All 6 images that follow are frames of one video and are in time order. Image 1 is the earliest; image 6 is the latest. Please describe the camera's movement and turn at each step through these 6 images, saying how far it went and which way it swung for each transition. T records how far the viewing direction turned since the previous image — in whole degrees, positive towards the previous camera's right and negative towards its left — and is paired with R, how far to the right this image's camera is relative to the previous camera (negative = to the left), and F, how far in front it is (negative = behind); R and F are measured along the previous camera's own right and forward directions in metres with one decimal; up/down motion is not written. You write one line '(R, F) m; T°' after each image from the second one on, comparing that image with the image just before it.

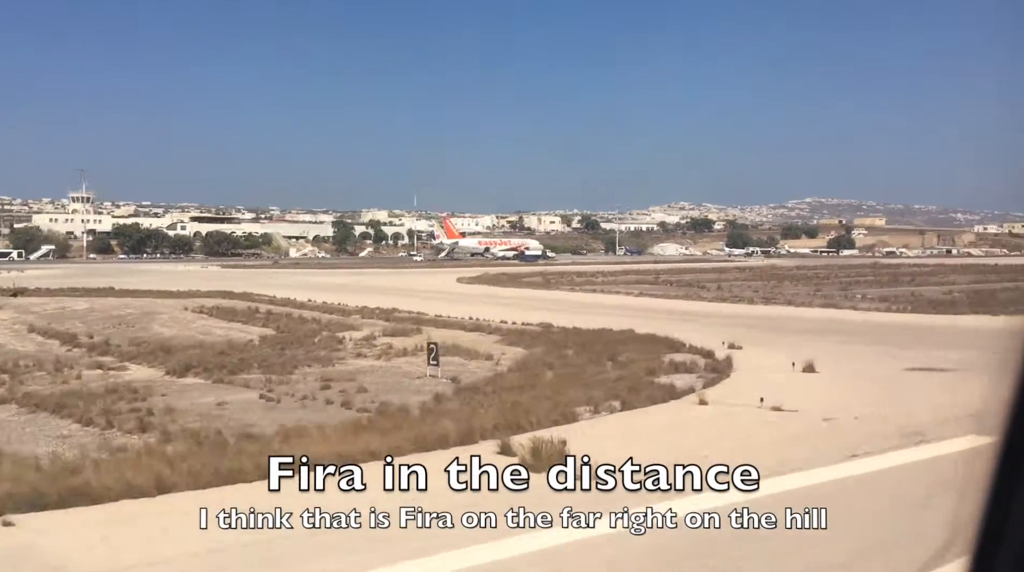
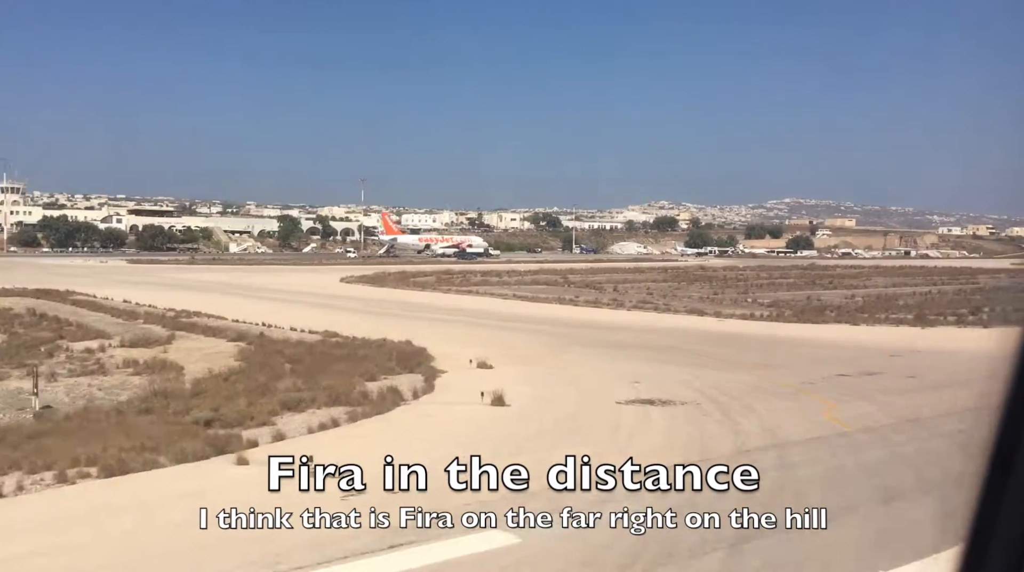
(+3.7, +3.1) m; +2°
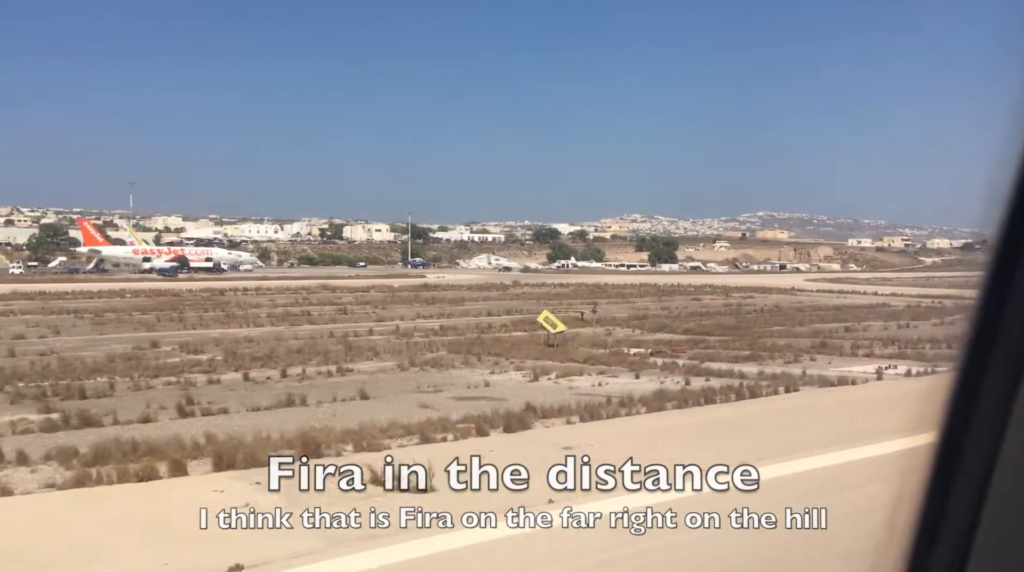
(+24.3, +19.0) m; +7°
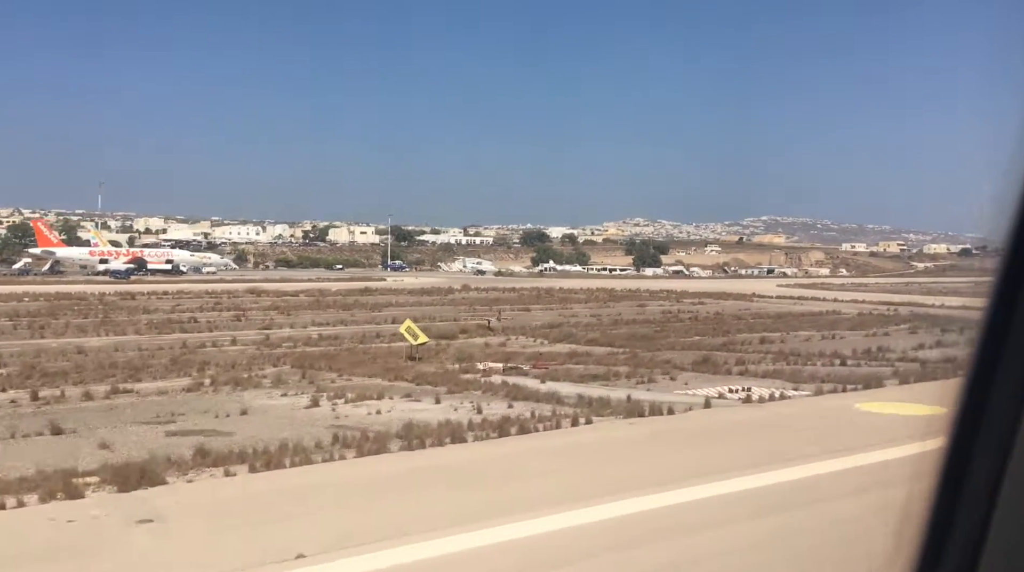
(+4.2, +3.8) m; +1°
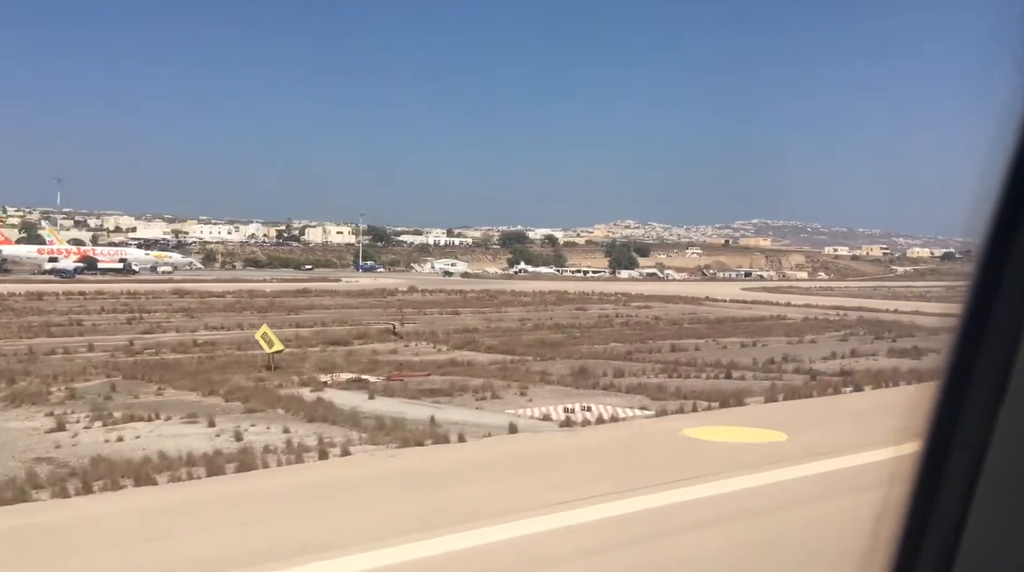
(+3.4, +3.2) m; +1°
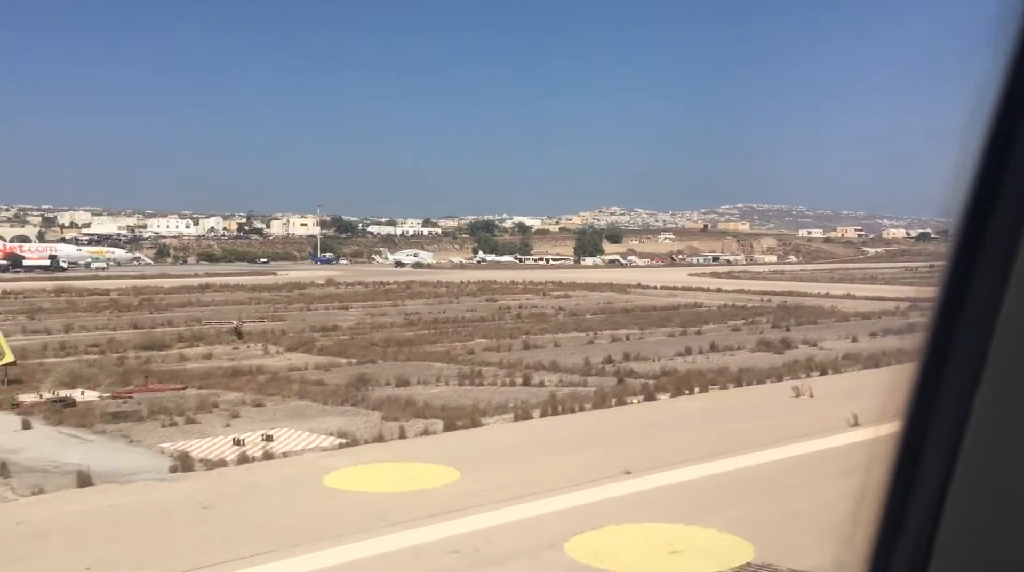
(+5.0, +4.8) m; +1°
